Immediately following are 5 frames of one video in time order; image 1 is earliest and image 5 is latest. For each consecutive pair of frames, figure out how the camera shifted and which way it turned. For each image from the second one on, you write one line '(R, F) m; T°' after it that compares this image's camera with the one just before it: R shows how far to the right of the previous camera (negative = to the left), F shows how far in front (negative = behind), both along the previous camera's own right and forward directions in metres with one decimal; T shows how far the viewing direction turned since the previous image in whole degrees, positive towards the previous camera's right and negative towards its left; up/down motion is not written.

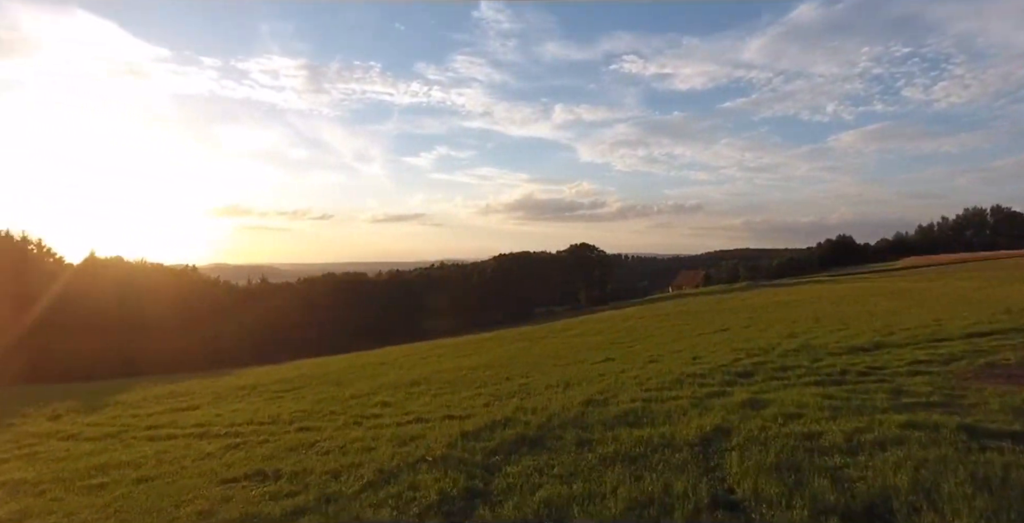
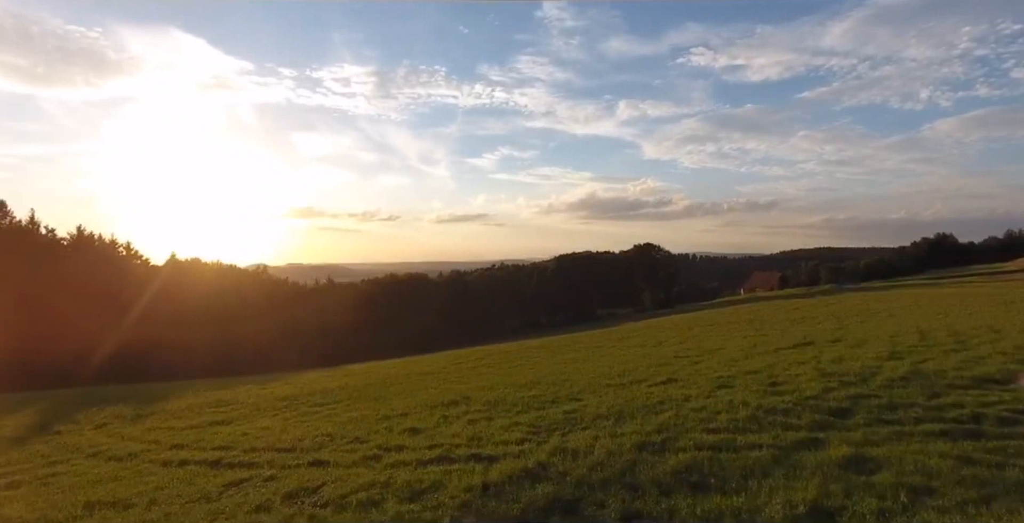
(+0.2, +0.7) m; -6°
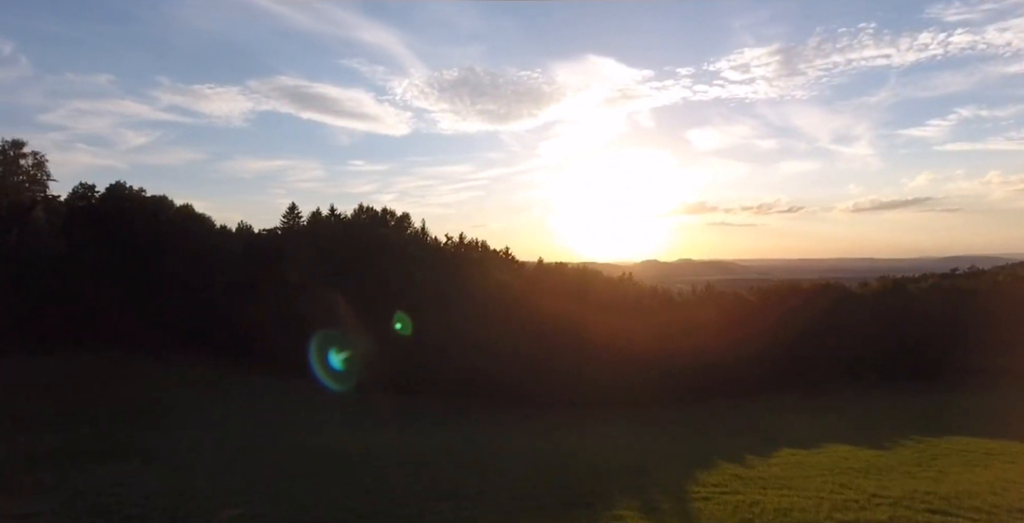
(-1.5, +7.0) m; -36°
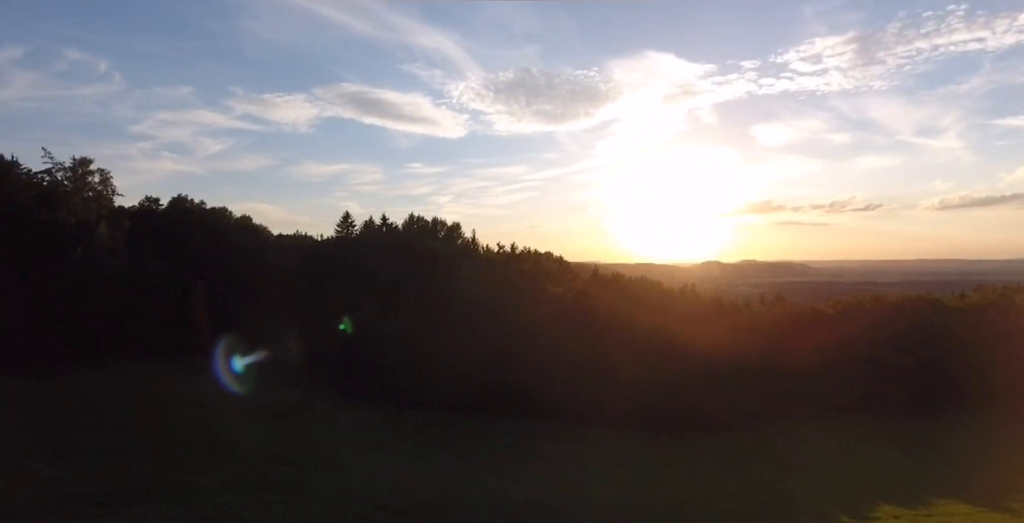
(-0.5, +2.4) m; -5°
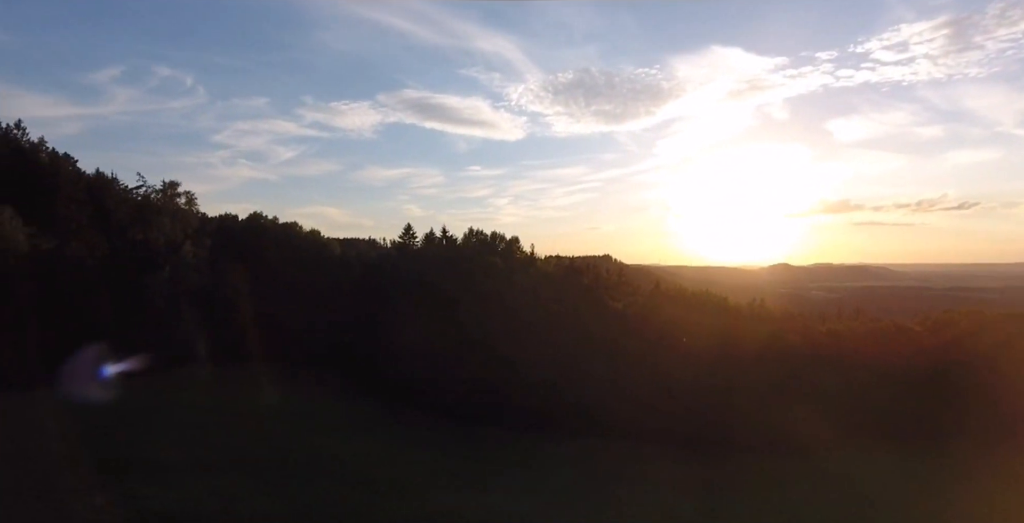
(-0.8, +3.0) m; -6°
